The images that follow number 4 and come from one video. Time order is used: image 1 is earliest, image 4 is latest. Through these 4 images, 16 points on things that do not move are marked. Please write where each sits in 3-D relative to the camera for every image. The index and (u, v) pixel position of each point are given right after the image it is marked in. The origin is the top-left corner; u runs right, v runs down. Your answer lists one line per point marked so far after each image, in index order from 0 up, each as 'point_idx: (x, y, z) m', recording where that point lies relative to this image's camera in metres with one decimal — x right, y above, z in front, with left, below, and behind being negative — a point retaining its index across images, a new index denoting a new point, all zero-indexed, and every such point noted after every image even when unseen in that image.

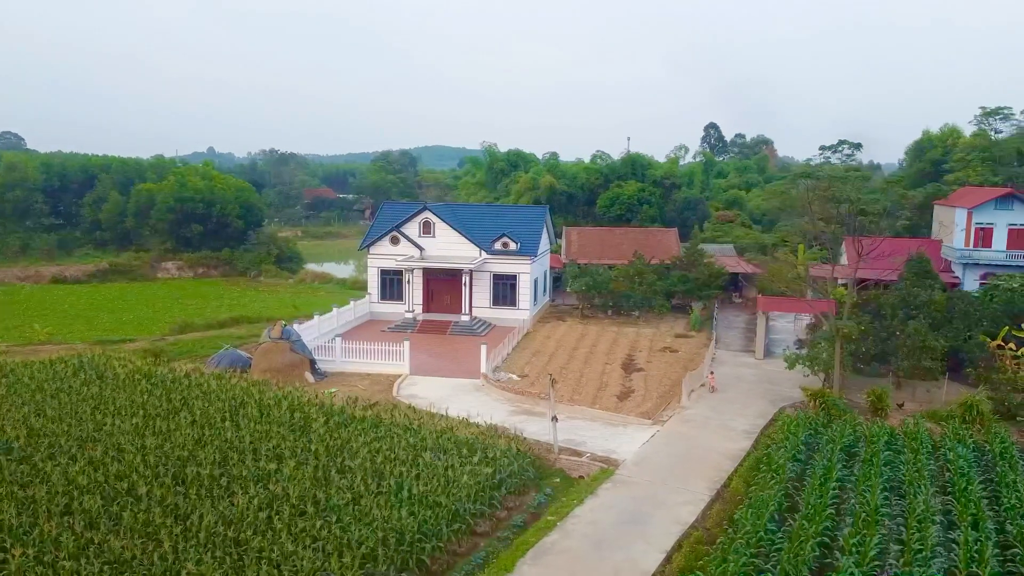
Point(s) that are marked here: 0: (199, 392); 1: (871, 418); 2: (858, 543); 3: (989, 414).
0: (-6.6, -2.2, +16.7) m
1: (+8.0, -2.9, +17.4) m
2: (+4.6, -3.4, +10.6) m
3: (+10.2, -2.7, +16.8) m
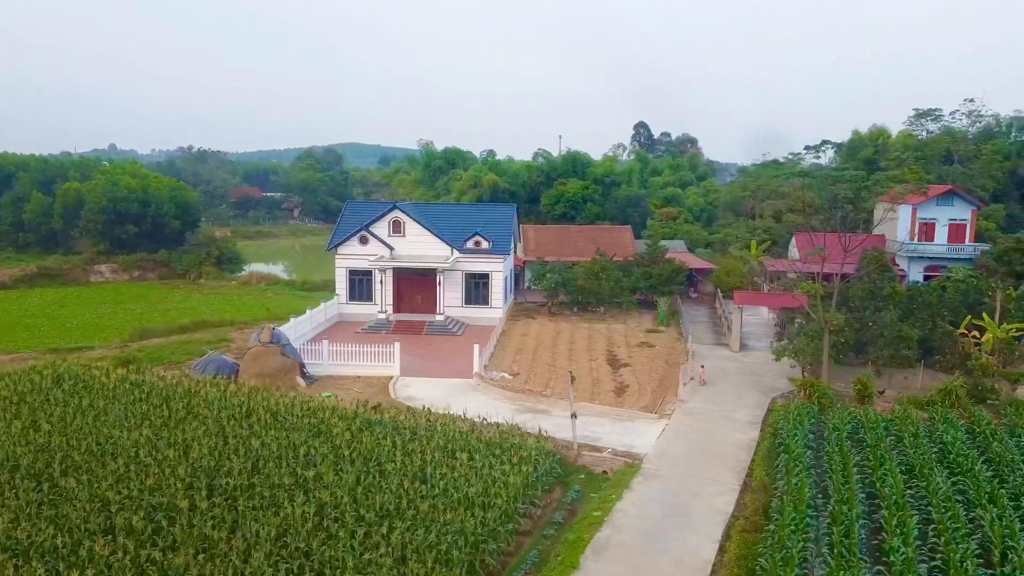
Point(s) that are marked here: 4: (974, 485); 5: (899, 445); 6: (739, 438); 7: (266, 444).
0: (-6.4, -2.3, +16.0) m
1: (+8.1, -2.7, +18.3) m
2: (+5.4, -3.4, +11.1) m
3: (+10.3, -2.5, +17.9) m
4: (+7.5, -3.2, +12.7) m
5: (+7.4, -3.0, +15.0) m
6: (+4.6, -3.0, +15.9) m
7: (-4.2, -2.7, +13.4) m
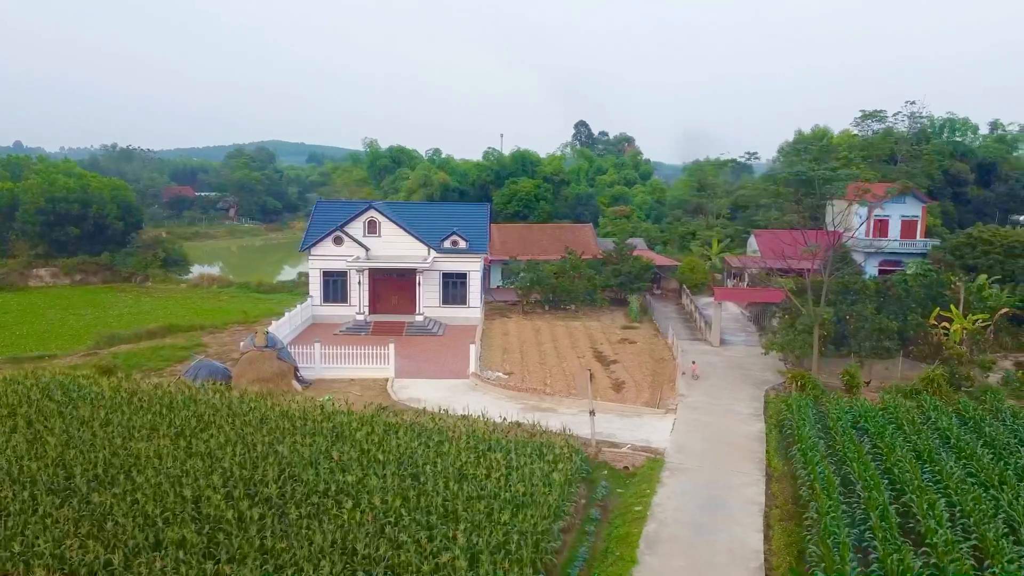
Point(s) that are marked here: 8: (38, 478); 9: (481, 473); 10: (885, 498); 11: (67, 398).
0: (-6.1, -2.4, +15.5) m
1: (+8.1, -2.6, +19.0) m
2: (+6.2, -3.3, +11.7) m
3: (+10.4, -2.4, +18.9) m
4: (+8.1, -3.1, +13.5) m
5: (+7.7, -2.9, +15.7) m
6: (+4.9, -3.0, +16.4) m
7: (-3.6, -2.7, +13.1) m
8: (-7.2, -2.9, +11.9) m
9: (-0.5, -2.9, +12.3) m
10: (+5.6, -3.1, +11.7) m
11: (-9.2, -2.2, +16.2) m
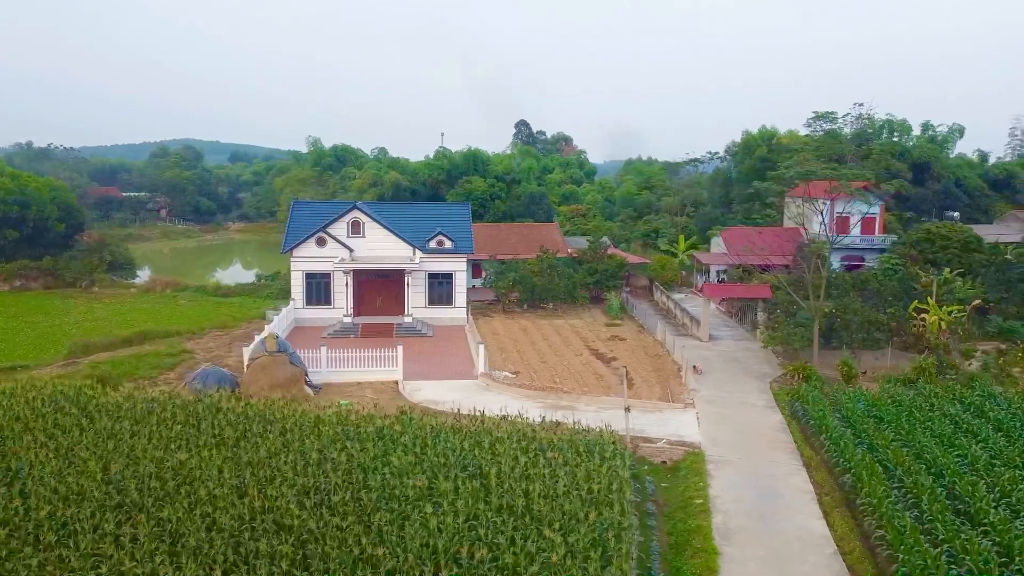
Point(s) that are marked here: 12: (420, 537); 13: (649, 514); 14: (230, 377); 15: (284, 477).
0: (-5.4, -2.4, +15.1) m
1: (+8.5, -2.5, +19.9) m
2: (+7.2, -3.2, +12.3) m
3: (+10.8, -2.2, +19.9) m
4: (+8.9, -3.0, +14.3) m
5: (+8.4, -2.7, +16.5) m
6: (+5.5, -2.9, +16.9) m
7: (-2.7, -2.8, +12.8) m
8: (-6.1, -3.0, +11.3) m
9: (+0.5, -2.9, +12.4) m
10: (+6.6, -3.1, +12.4) m
11: (-8.5, -2.4, +15.4) m
12: (-1.2, -3.2, +10.0) m
13: (+2.2, -3.7, +12.7) m
14: (-6.6, -2.1, +18.3) m
15: (-3.5, -2.9, +12.0) m
